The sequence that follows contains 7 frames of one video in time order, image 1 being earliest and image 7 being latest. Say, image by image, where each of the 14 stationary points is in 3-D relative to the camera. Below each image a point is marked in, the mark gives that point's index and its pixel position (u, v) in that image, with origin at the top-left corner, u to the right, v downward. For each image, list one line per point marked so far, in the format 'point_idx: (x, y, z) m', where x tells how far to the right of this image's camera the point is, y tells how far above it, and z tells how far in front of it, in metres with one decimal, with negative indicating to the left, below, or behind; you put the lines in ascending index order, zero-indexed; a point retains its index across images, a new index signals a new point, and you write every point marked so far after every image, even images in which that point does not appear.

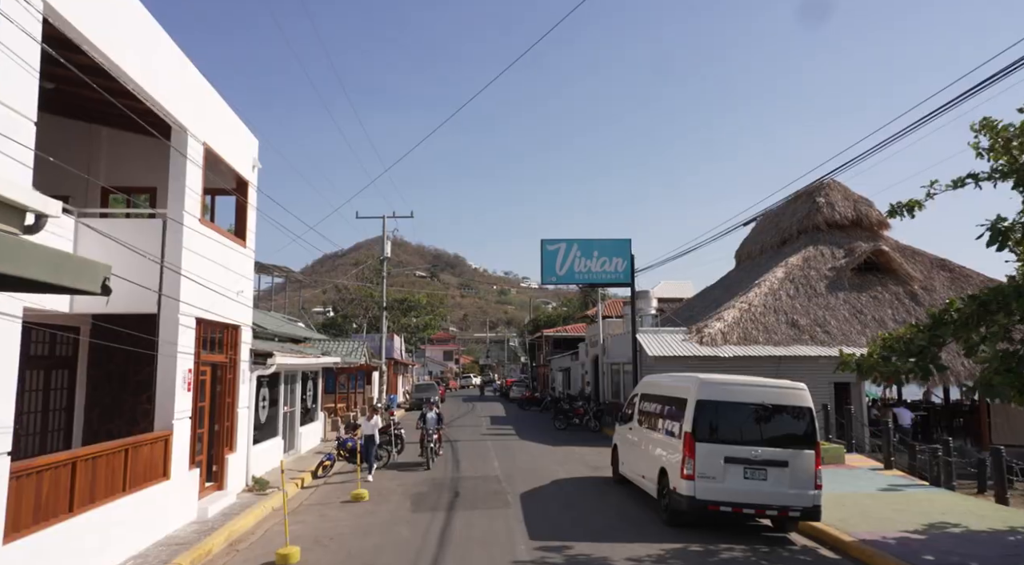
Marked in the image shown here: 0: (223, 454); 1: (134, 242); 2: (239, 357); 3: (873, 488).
0: (-4.9, -2.9, +11.3) m
1: (-5.4, +0.6, +9.5) m
2: (-4.9, -1.4, +12.1) m
3: (+6.6, -3.8, +12.2) m
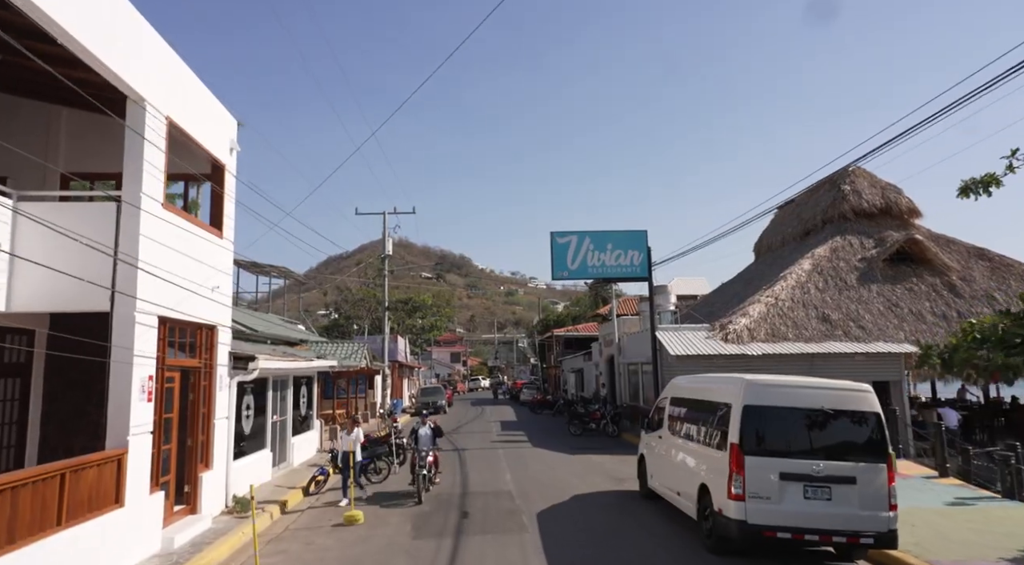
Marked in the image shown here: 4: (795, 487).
0: (-4.7, -2.8, +10.0) m
1: (-5.2, +0.6, +8.2) m
2: (-4.8, -1.3, +10.7) m
3: (+6.8, -3.5, +10.7) m
4: (+3.2, -2.3, +7.5) m
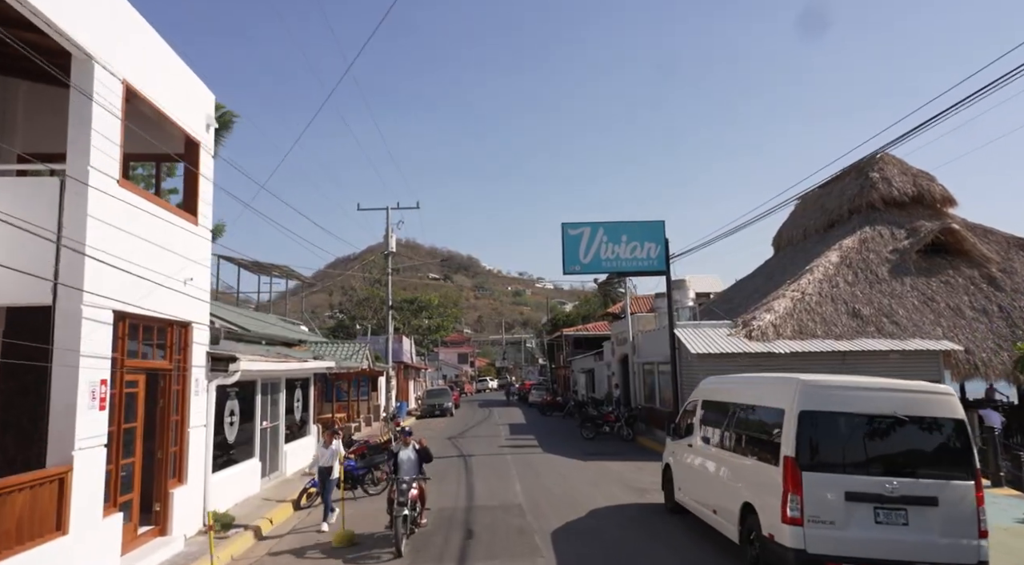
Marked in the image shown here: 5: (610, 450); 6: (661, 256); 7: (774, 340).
0: (-4.5, -2.7, +8.8) m
1: (-5.1, +0.8, +7.0) m
2: (-4.6, -1.2, +9.6) m
3: (+7.0, -3.3, +9.4) m
4: (+3.3, -2.1, +6.3) m
5: (+2.8, -4.8, +19.3) m
6: (+4.3, +0.8, +19.1) m
7: (+7.0, -1.5, +17.9) m
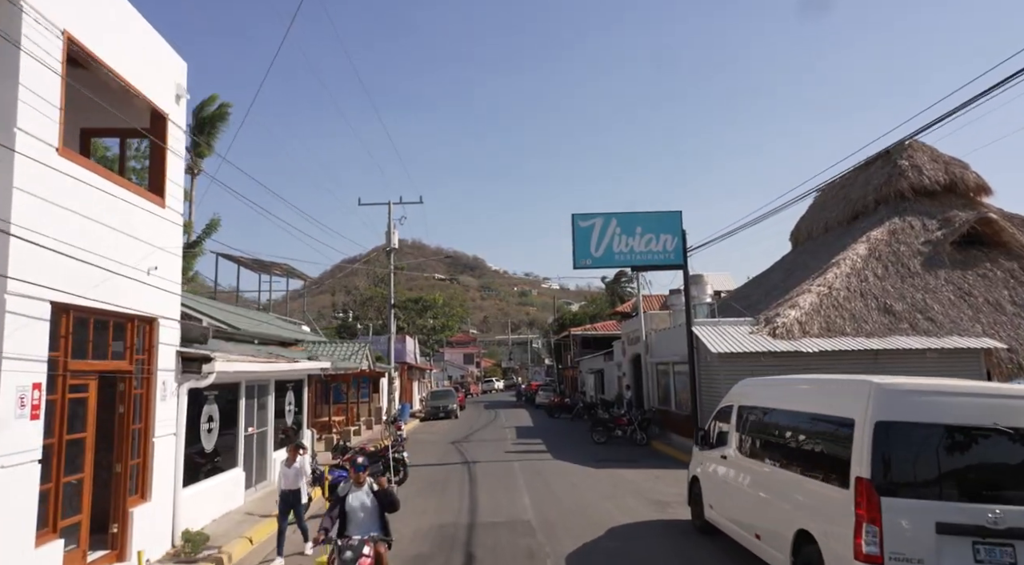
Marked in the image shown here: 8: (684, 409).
0: (-4.4, -2.6, +7.7) m
1: (-5.1, +0.9, +5.9) m
2: (-4.5, -1.0, +8.4) m
3: (+7.1, -3.2, +8.2) m
4: (+3.4, -2.0, +5.1) m
5: (+3.0, -4.7, +18.1) m
6: (+4.5, +0.9, +17.9) m
7: (+7.2, -1.4, +16.7) m
8: (+5.0, -3.7, +19.5) m
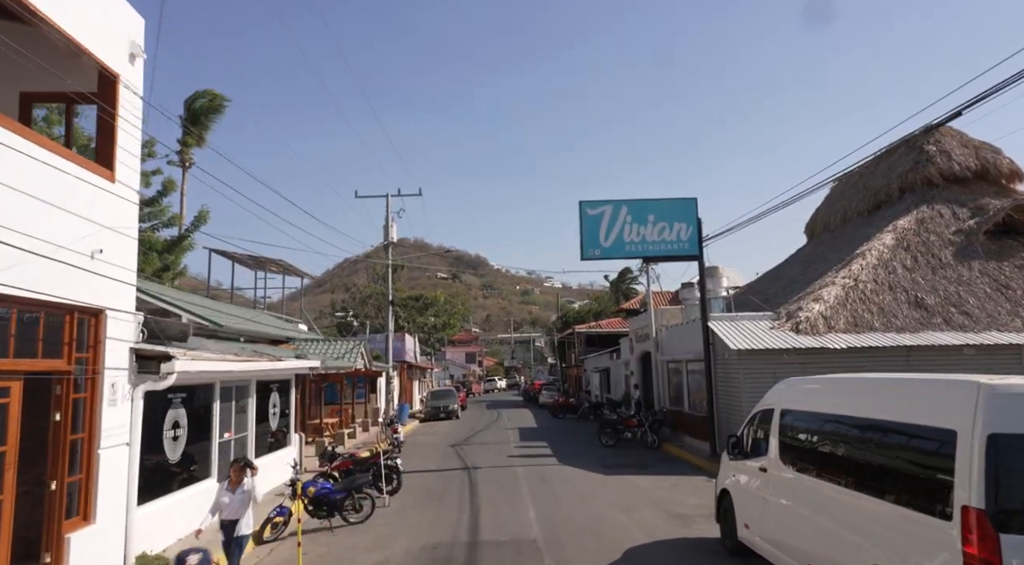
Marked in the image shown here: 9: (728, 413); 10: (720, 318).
0: (-4.4, -2.4, +6.5) m
1: (-5.0, +1.0, +4.8) m
2: (-4.5, -0.9, +7.3) m
3: (+7.1, -3.0, +7.0) m
4: (+3.4, -1.8, +3.9) m
5: (+3.1, -4.5, +16.9) m
6: (+4.6, +1.1, +16.7) m
7: (+7.3, -1.2, +15.5) m
8: (+5.1, -3.5, +18.3) m
9: (+5.1, -3.1, +16.0) m
10: (+5.3, -0.9, +17.1) m
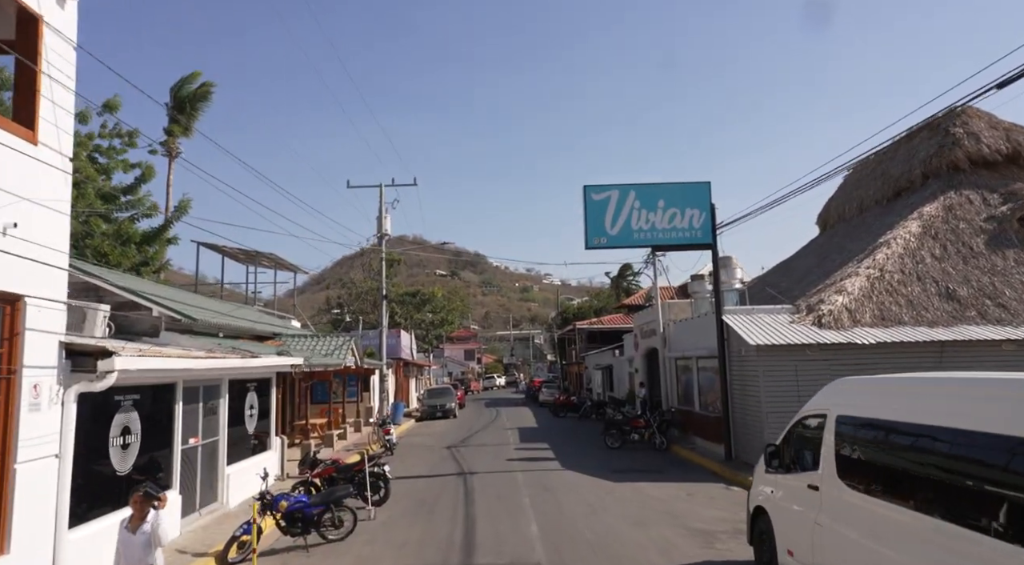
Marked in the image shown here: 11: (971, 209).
0: (-4.4, -2.3, +5.3) m
1: (-5.0, +1.2, +3.5) m
2: (-4.5, -0.7, +6.1) m
3: (+7.1, -2.8, +5.8) m
4: (+3.4, -1.7, +2.7) m
5: (+3.1, -4.3, +15.8) m
6: (+4.5, +1.3, +15.5) m
7: (+7.2, -1.0, +14.3) m
8: (+5.1, -3.3, +17.1) m
9: (+5.1, -2.9, +14.8) m
10: (+5.3, -0.7, +15.9) m
11: (+11.6, +1.9, +17.0) m
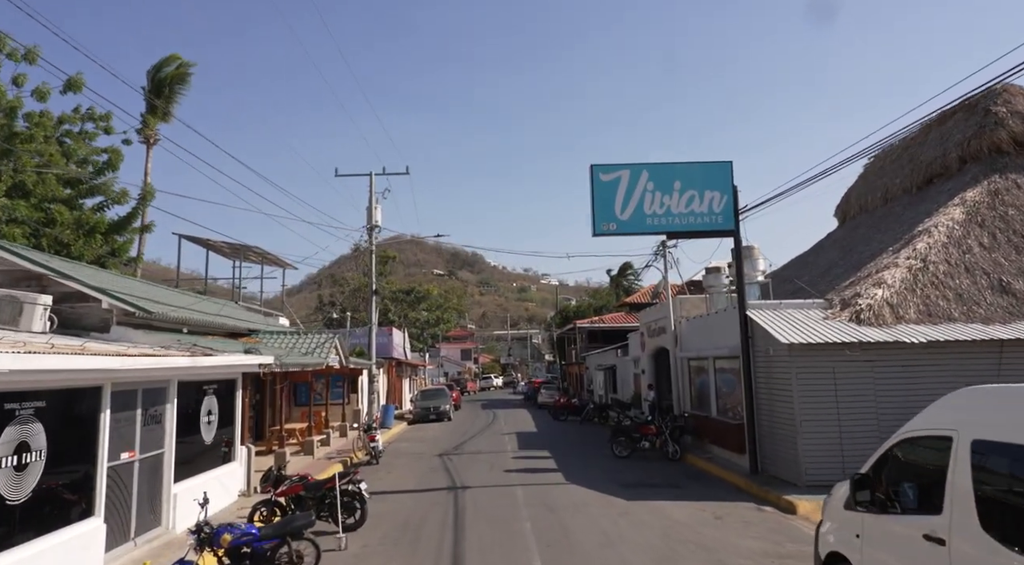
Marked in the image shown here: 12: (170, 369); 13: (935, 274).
0: (-4.4, -2.1, +3.6) m
1: (-5.0, +1.4, +1.8) m
2: (-4.5, -0.5, +4.4) m
3: (+7.1, -2.6, +4.1) m
4: (+3.4, -1.5, +1.0) m
5: (+3.1, -4.1, +14.1) m
6: (+4.5, +1.5, +13.8) m
7: (+7.2, -0.8, +12.6) m
8: (+5.0, -3.1, +15.4) m
9: (+5.1, -2.7, +13.1) m
10: (+5.3, -0.5, +14.2) m
11: (+11.6, +2.0, +15.3) m
12: (-4.7, -1.2, +9.3) m
13: (+8.6, +0.2, +13.6) m
